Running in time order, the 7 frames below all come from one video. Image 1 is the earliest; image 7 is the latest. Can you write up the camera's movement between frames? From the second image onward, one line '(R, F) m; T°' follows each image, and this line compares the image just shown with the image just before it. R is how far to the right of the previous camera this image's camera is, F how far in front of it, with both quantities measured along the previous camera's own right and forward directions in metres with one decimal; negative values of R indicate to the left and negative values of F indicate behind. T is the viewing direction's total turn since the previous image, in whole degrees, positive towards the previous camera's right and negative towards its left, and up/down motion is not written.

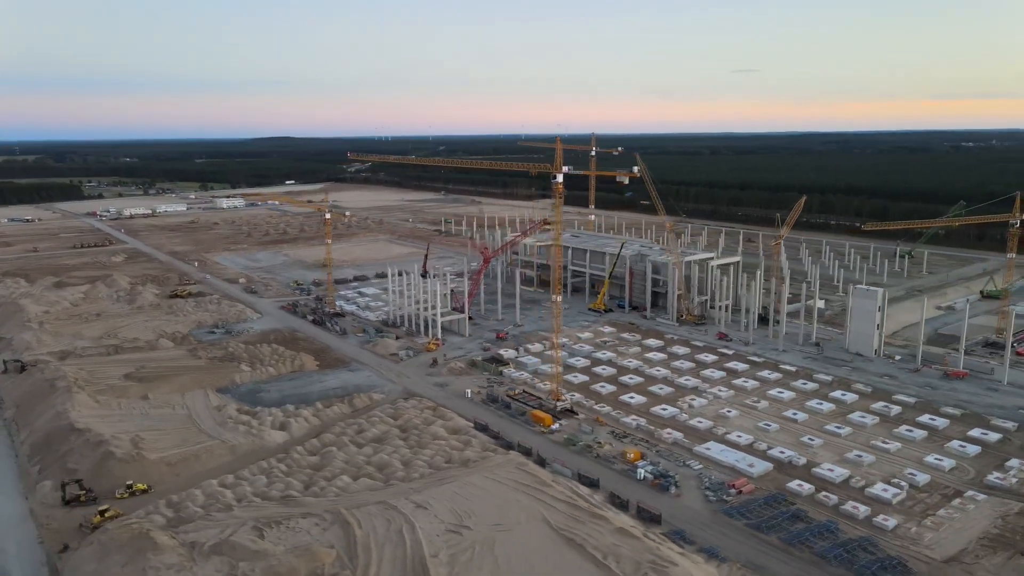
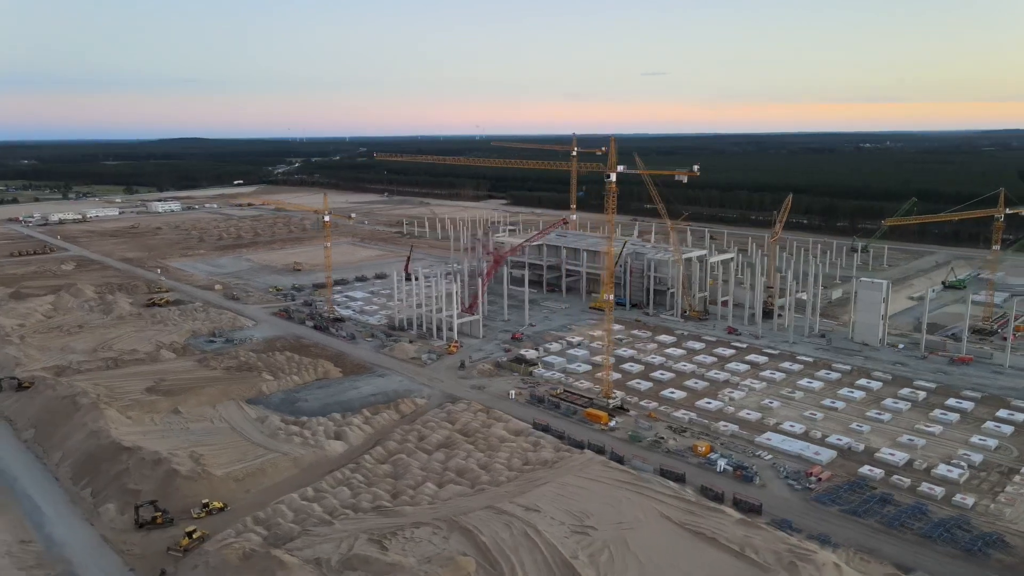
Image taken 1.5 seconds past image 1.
(-4.5, +0.3) m; +6°
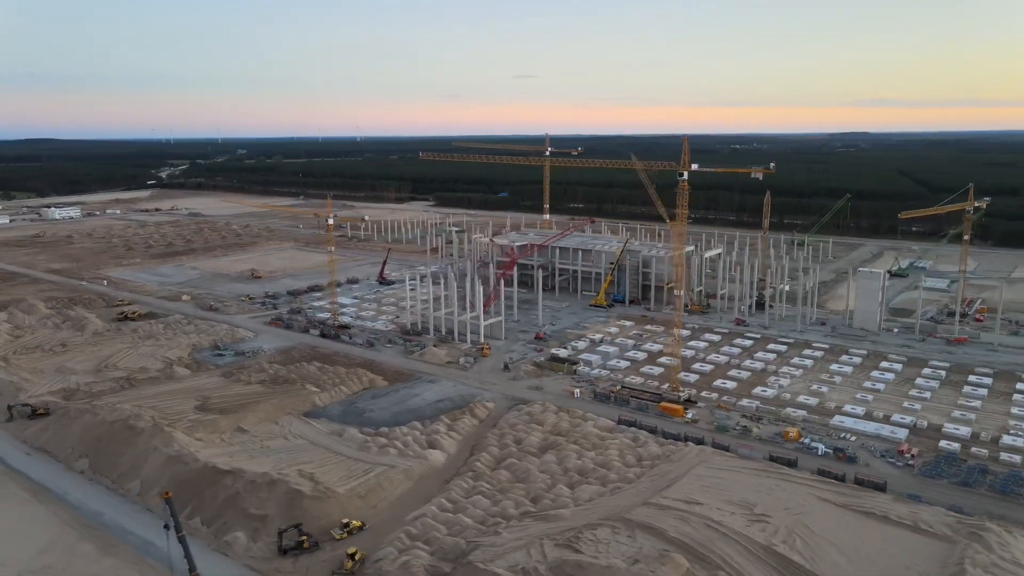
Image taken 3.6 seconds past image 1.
(-6.6, +0.7) m; +9°
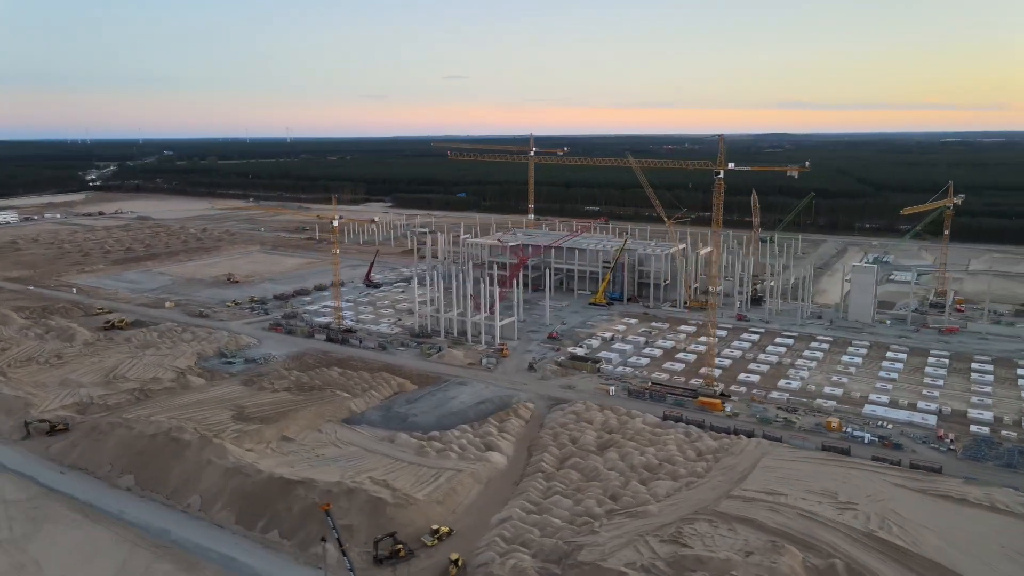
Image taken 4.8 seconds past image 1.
(-3.7, +0.2) m; +5°
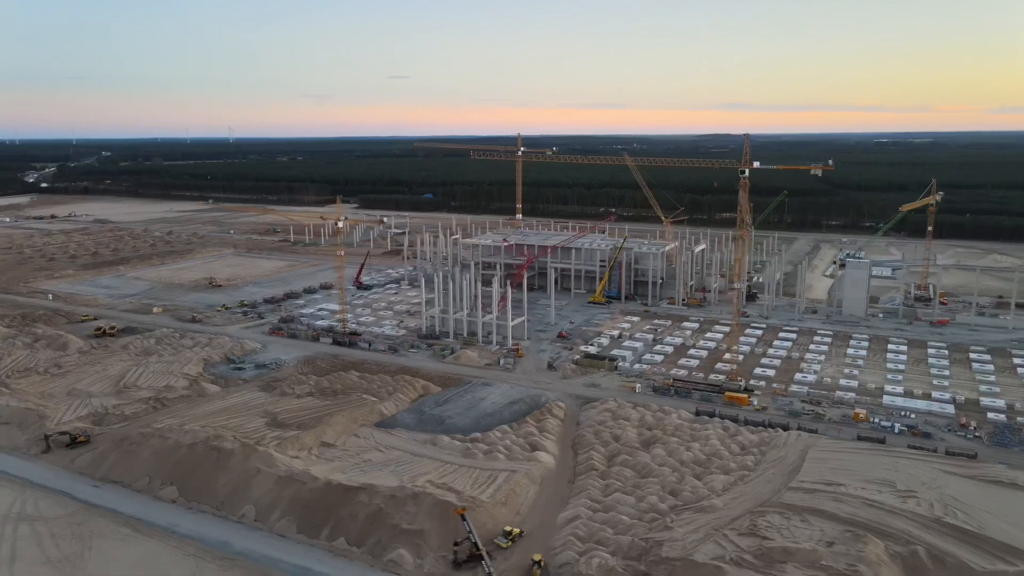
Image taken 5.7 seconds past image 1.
(-2.9, +0.2) m; +4°
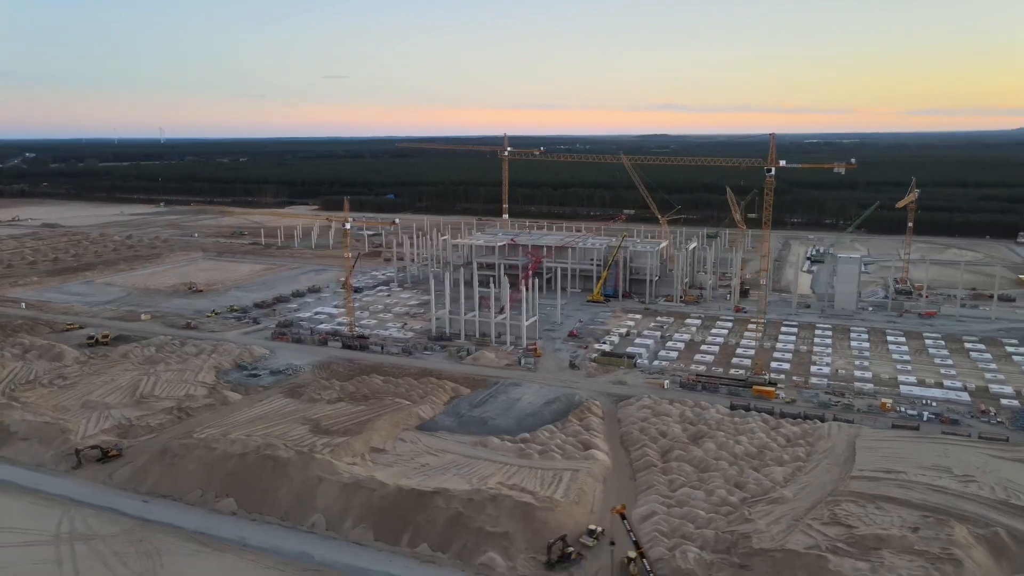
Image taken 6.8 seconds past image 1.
(-3.3, +0.2) m; +5°
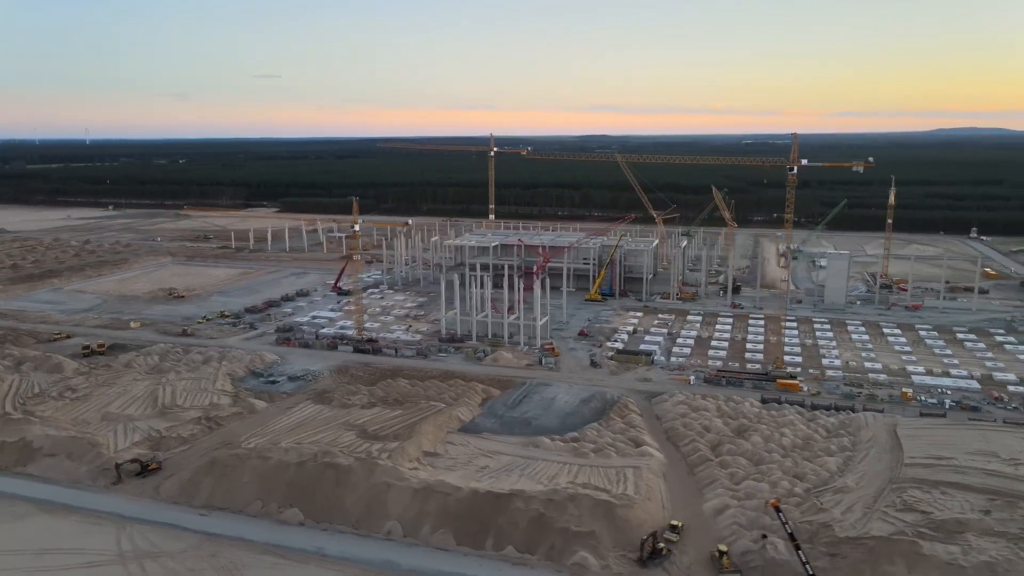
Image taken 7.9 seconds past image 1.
(-3.3, +0.2) m; +5°
